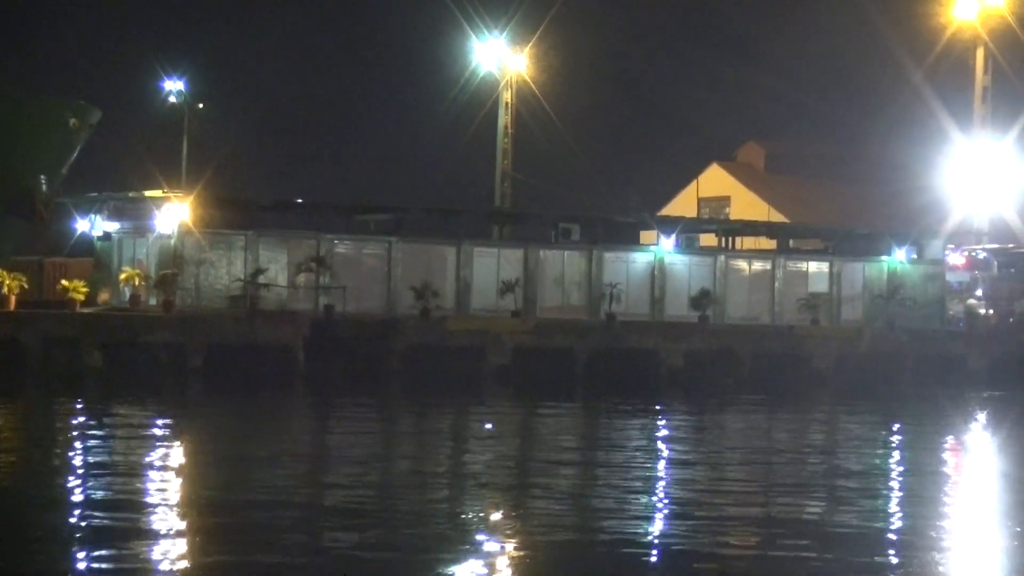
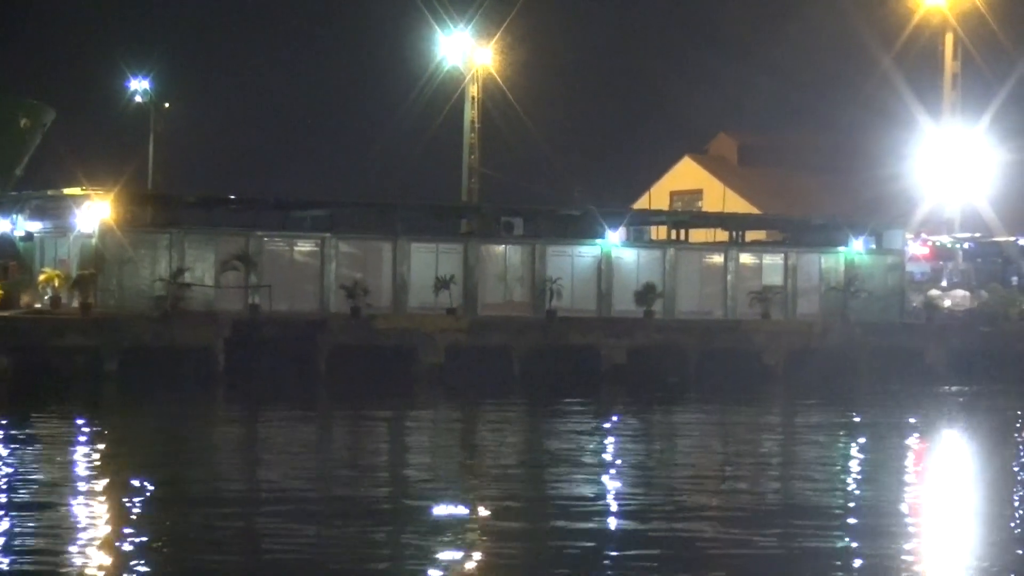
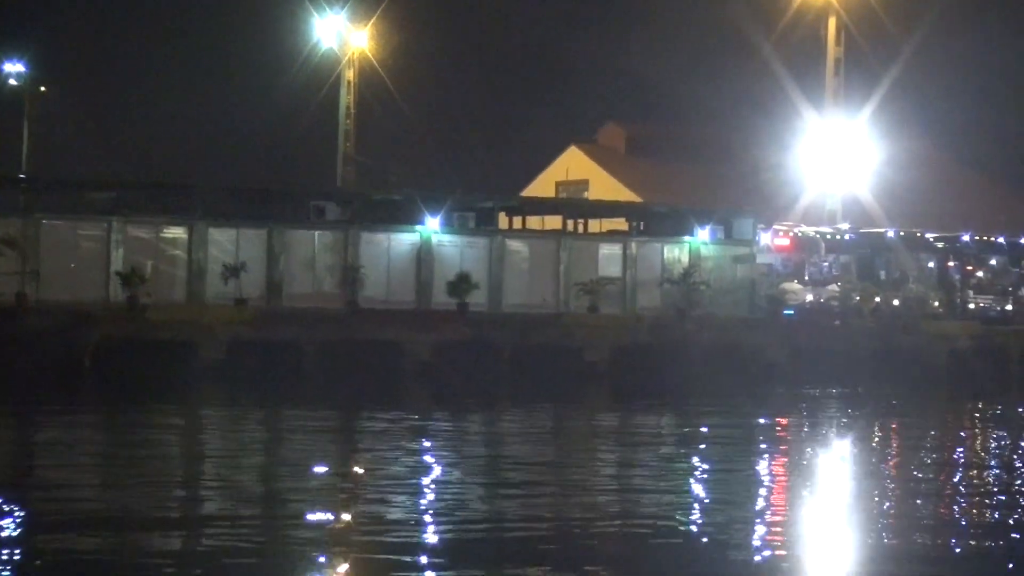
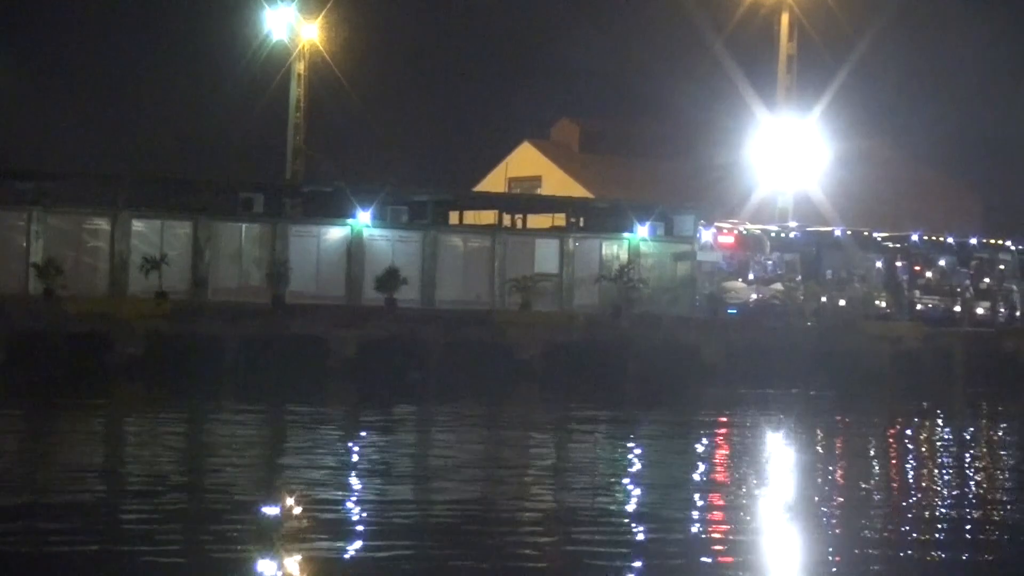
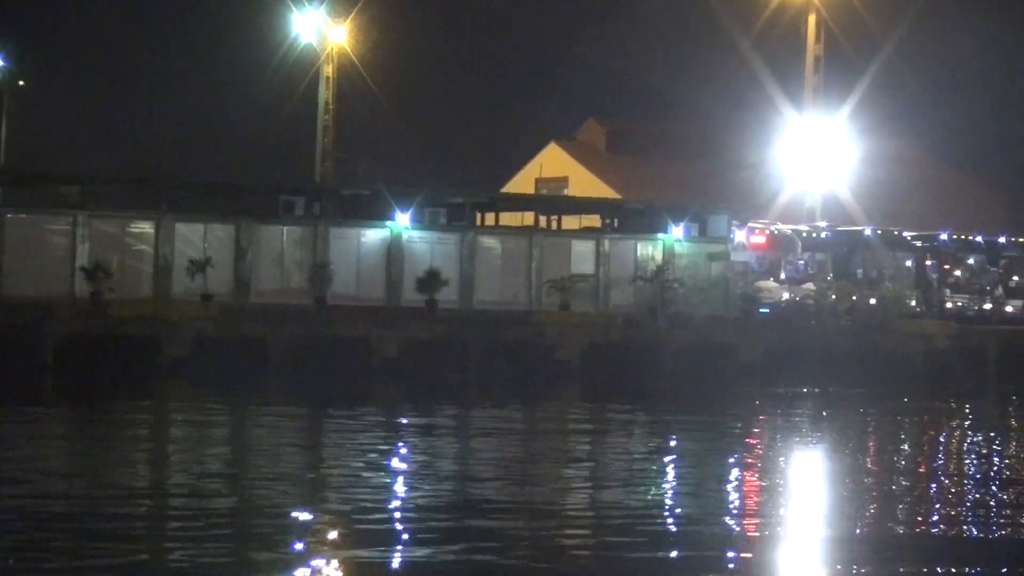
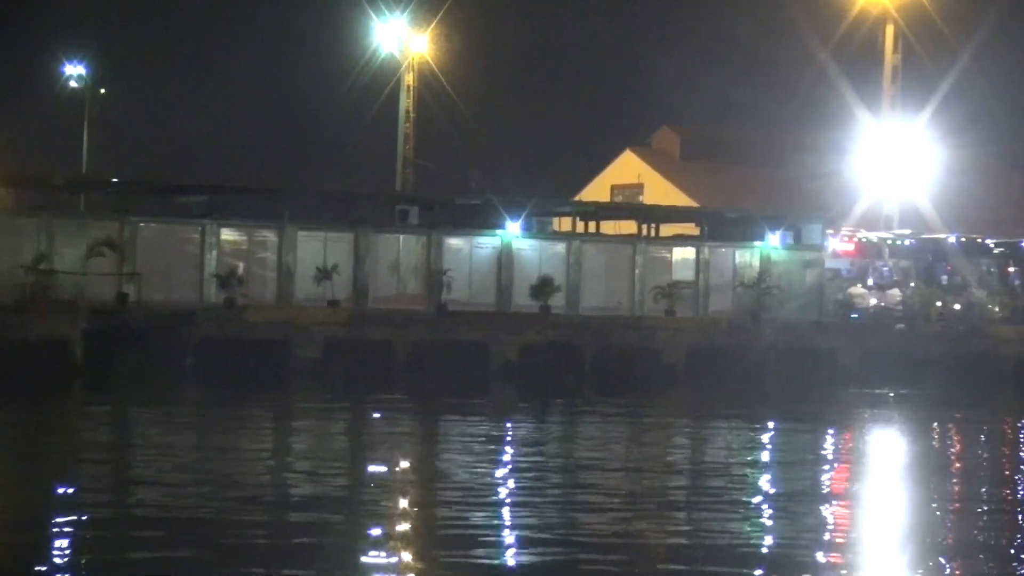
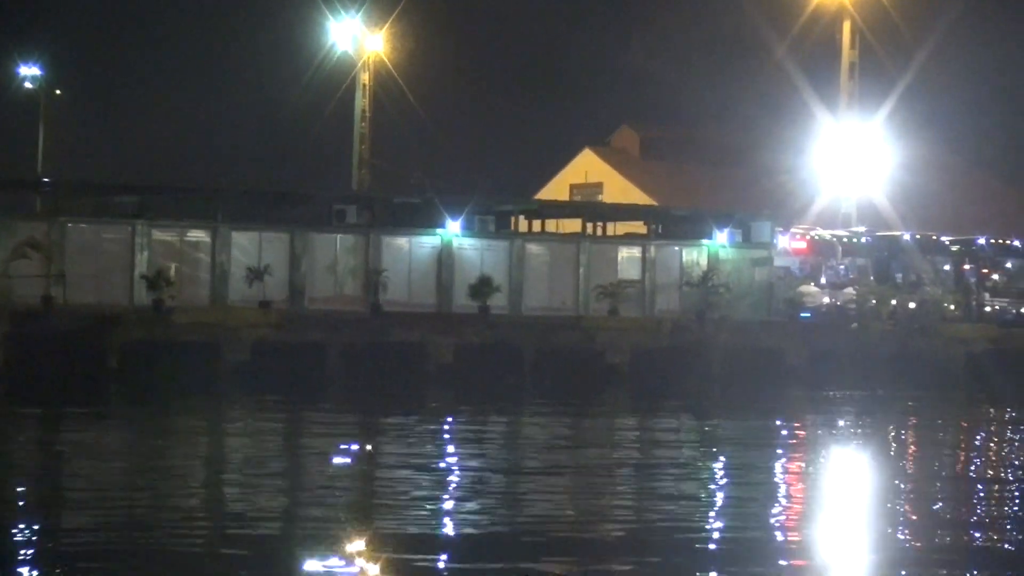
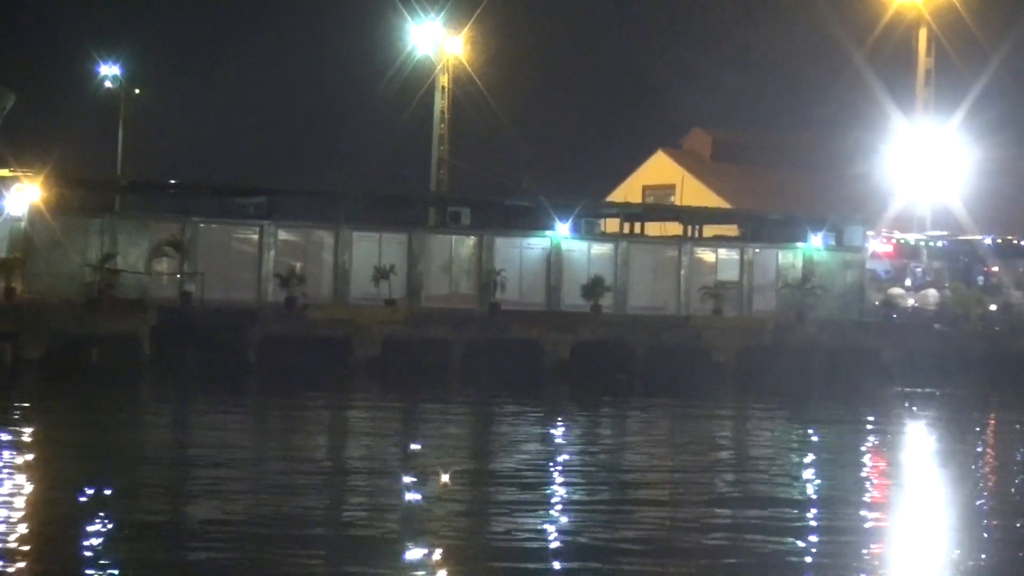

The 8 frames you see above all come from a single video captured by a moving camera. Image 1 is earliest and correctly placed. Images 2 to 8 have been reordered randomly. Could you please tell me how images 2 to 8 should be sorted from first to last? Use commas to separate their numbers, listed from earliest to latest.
2, 8, 6, 7, 3, 5, 4
